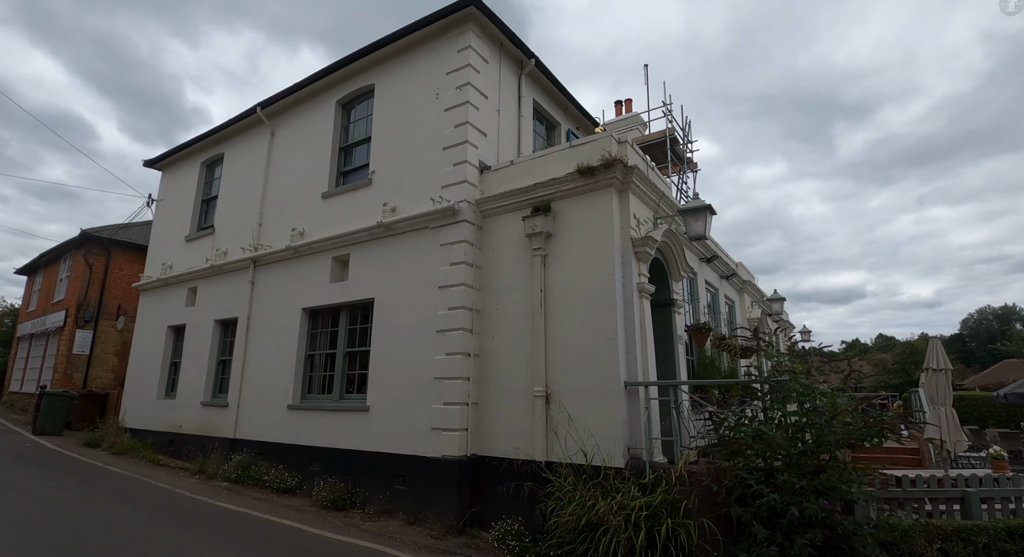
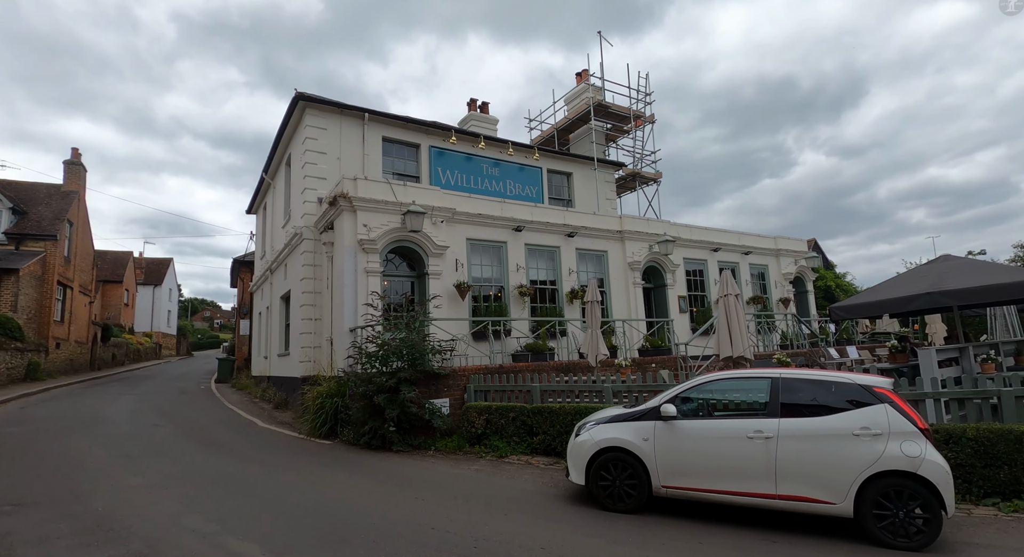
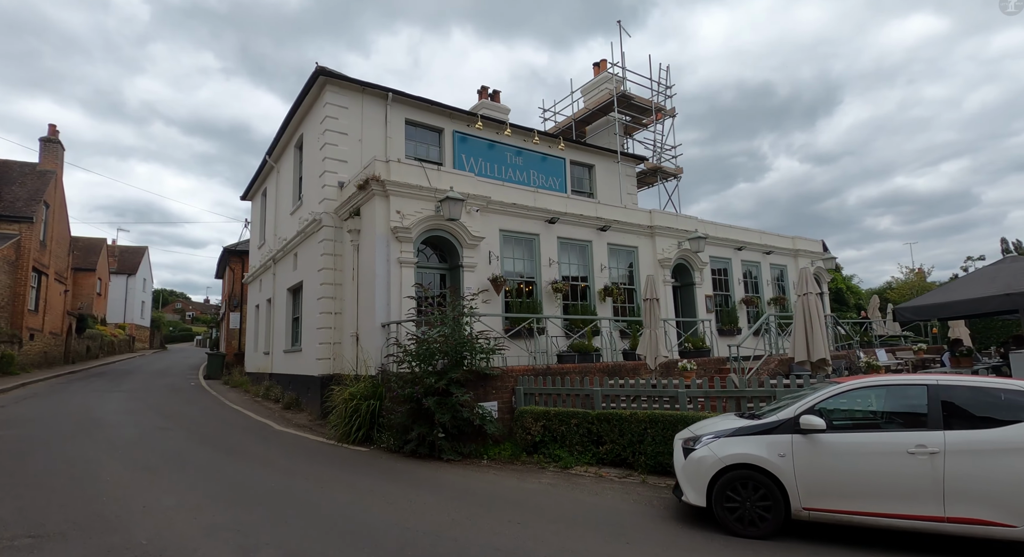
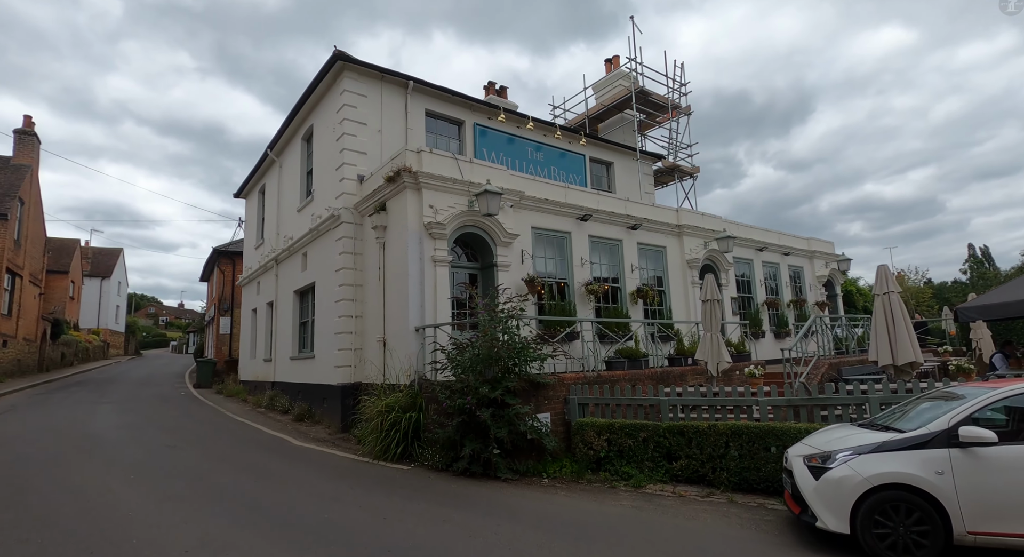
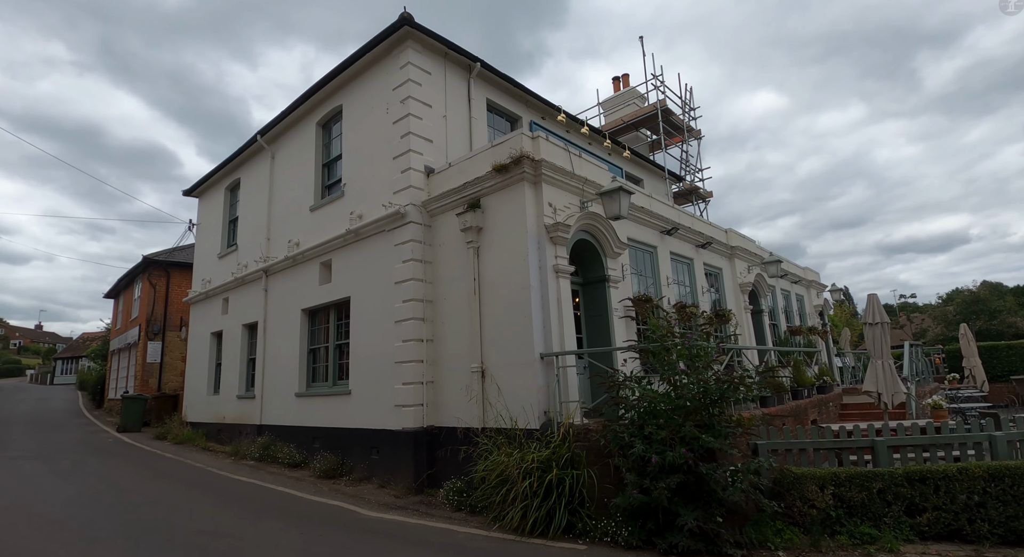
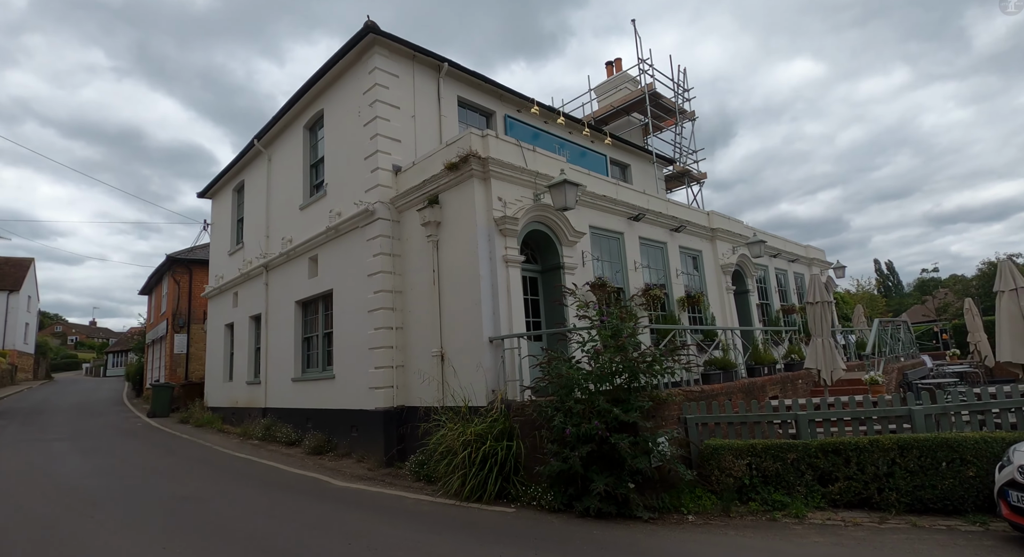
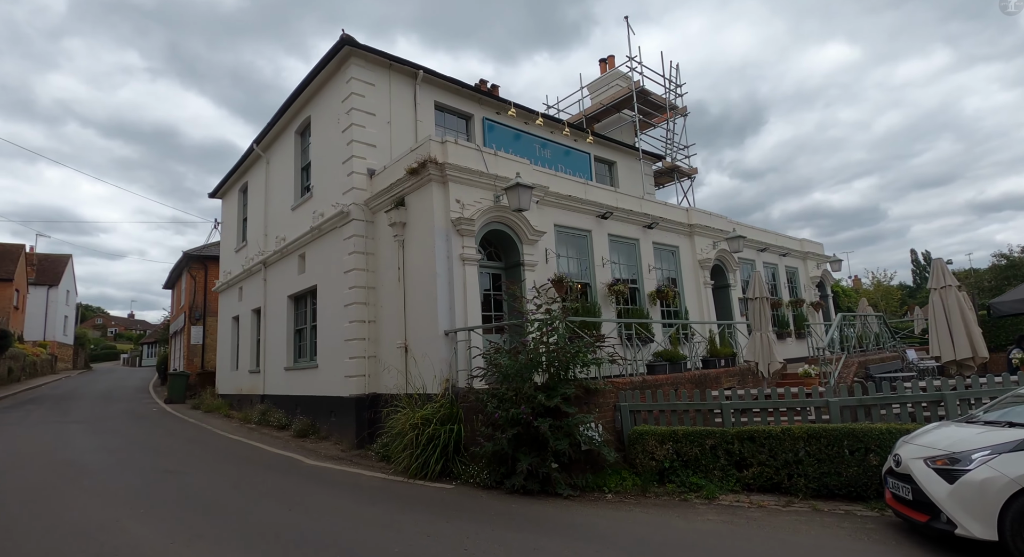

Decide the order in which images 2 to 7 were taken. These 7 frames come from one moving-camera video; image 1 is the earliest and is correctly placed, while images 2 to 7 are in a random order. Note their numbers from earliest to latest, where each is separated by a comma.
5, 6, 7, 4, 3, 2
